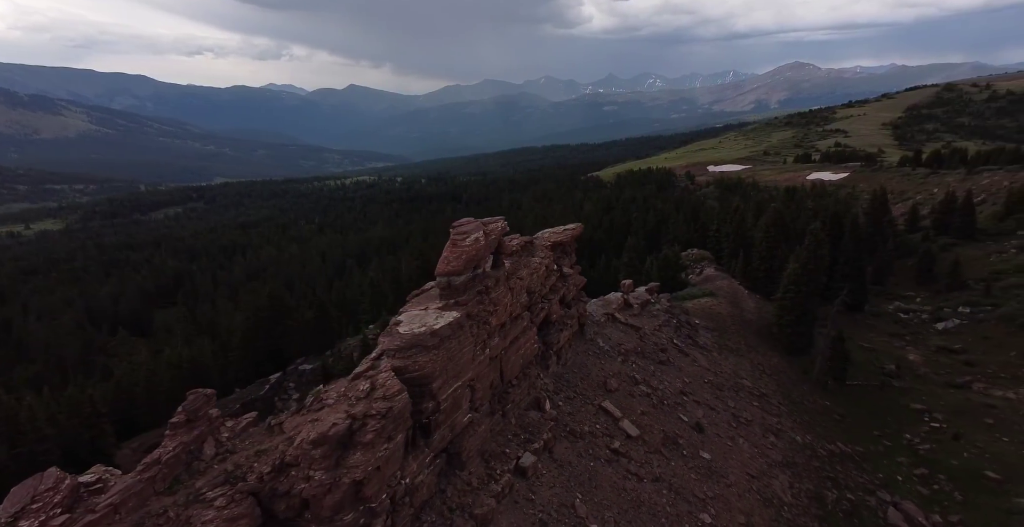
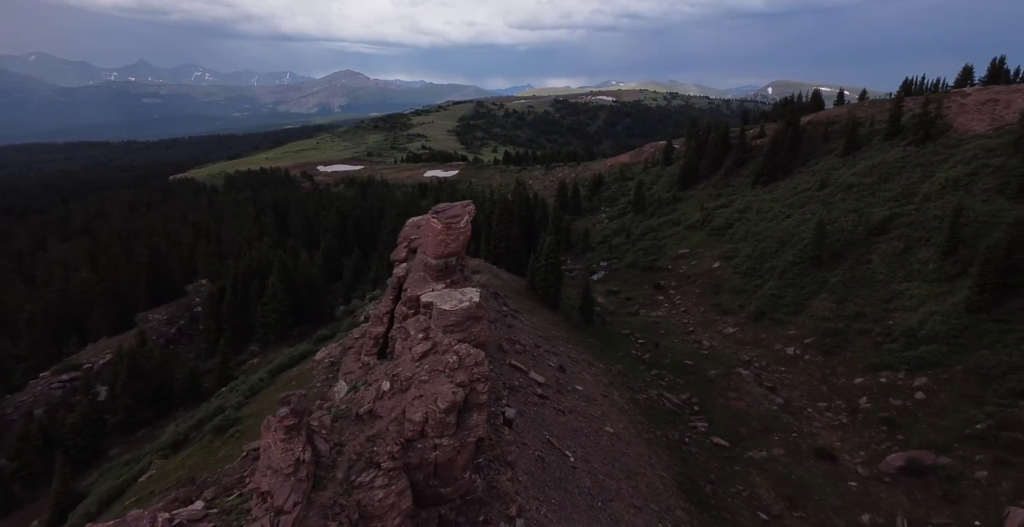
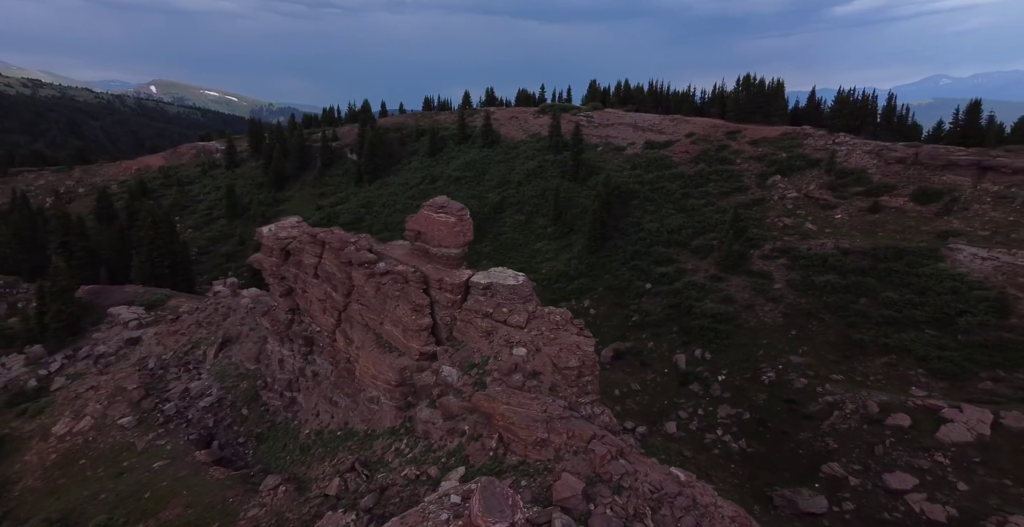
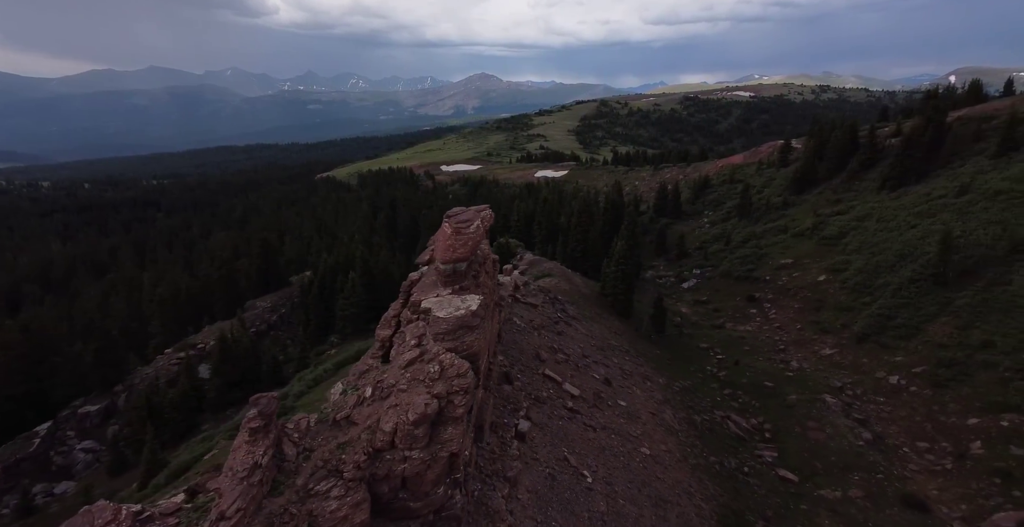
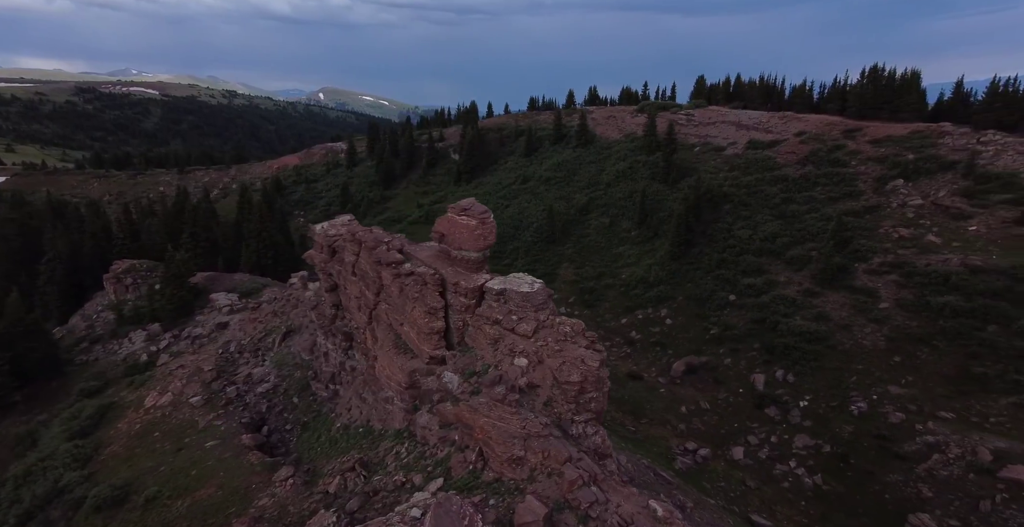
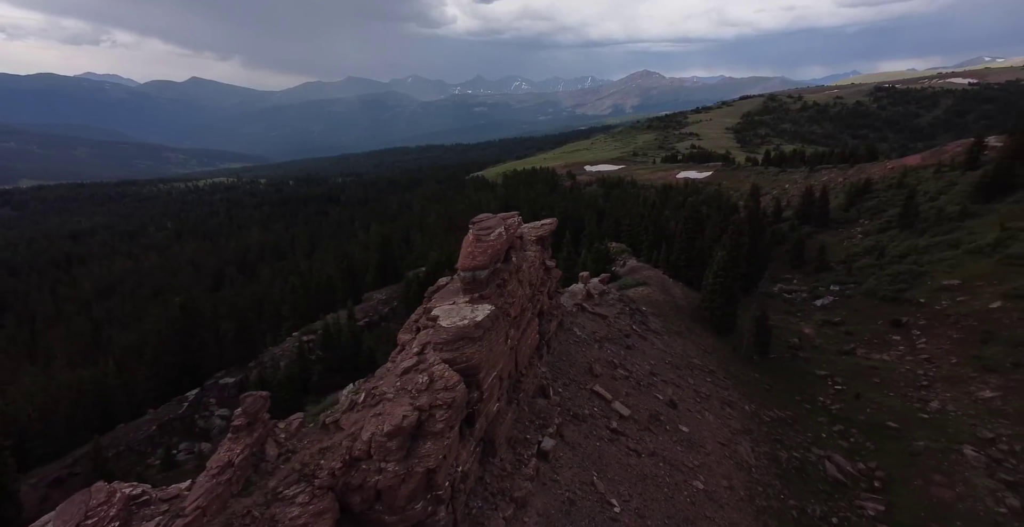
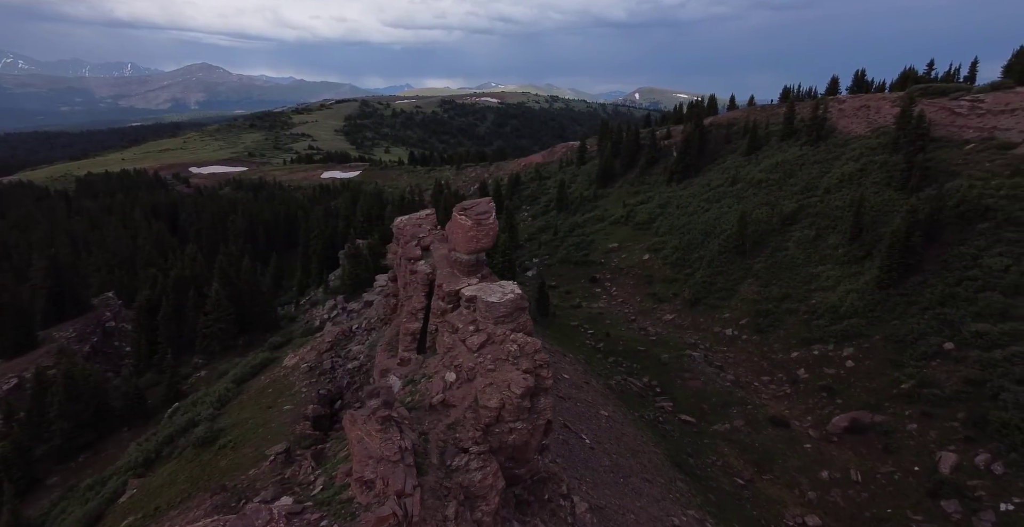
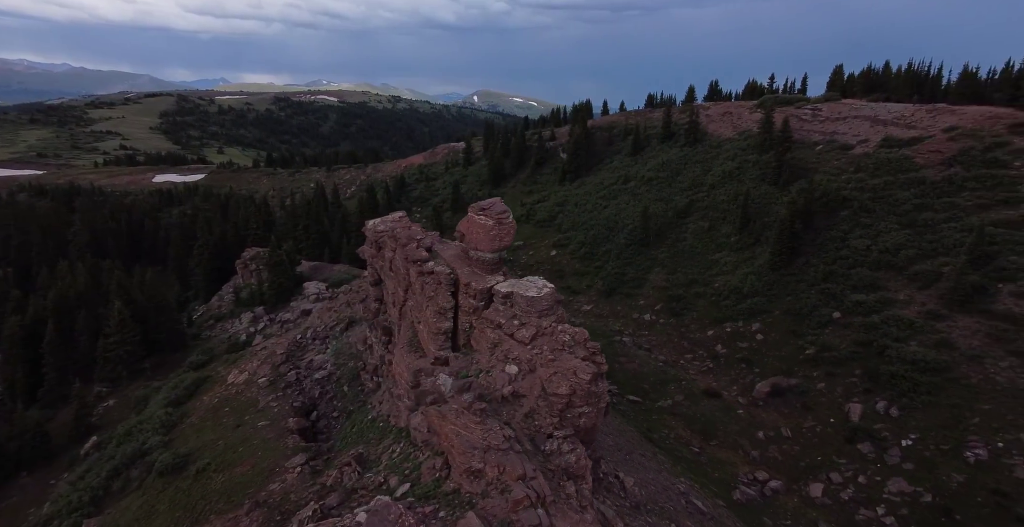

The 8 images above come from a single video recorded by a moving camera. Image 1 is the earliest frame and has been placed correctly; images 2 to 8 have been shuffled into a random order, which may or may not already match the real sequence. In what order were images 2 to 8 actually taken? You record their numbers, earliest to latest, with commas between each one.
6, 4, 2, 7, 8, 5, 3
